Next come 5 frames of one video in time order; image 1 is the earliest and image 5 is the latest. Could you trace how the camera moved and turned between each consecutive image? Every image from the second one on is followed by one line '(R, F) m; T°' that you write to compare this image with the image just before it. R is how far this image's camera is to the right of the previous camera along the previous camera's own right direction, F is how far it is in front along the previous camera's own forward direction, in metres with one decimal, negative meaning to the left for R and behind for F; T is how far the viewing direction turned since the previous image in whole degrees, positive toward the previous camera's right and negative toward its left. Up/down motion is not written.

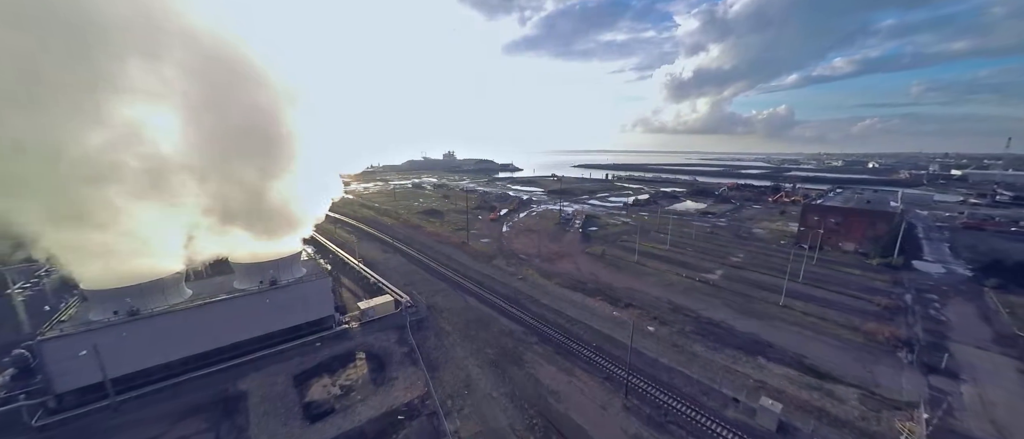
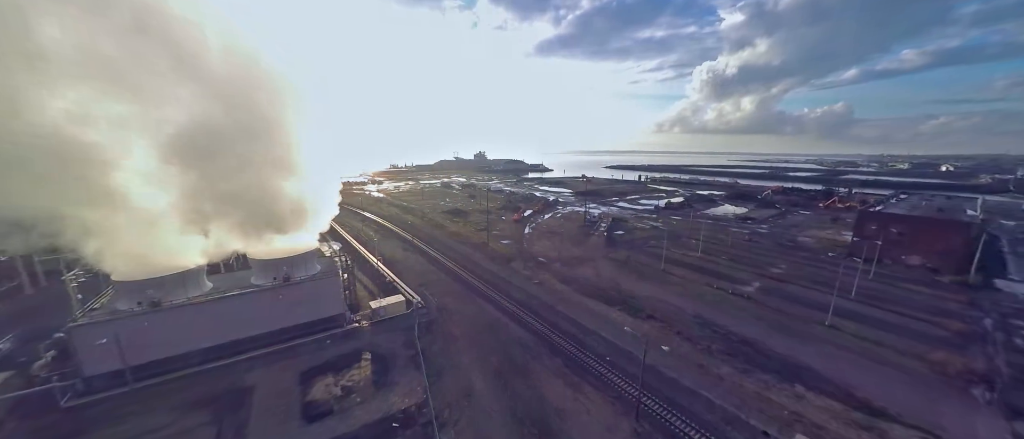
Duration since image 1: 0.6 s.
(+0.7, +0.6) m; -5°
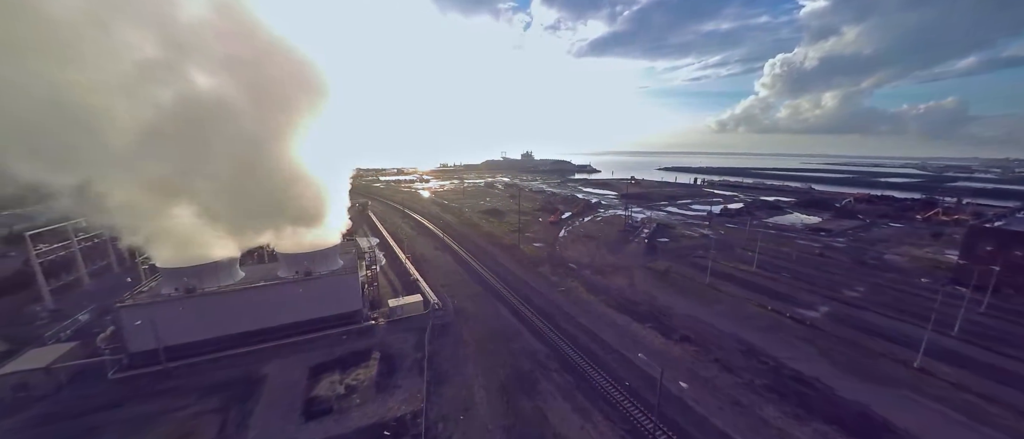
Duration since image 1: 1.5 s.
(+1.1, +0.9) m; -8°
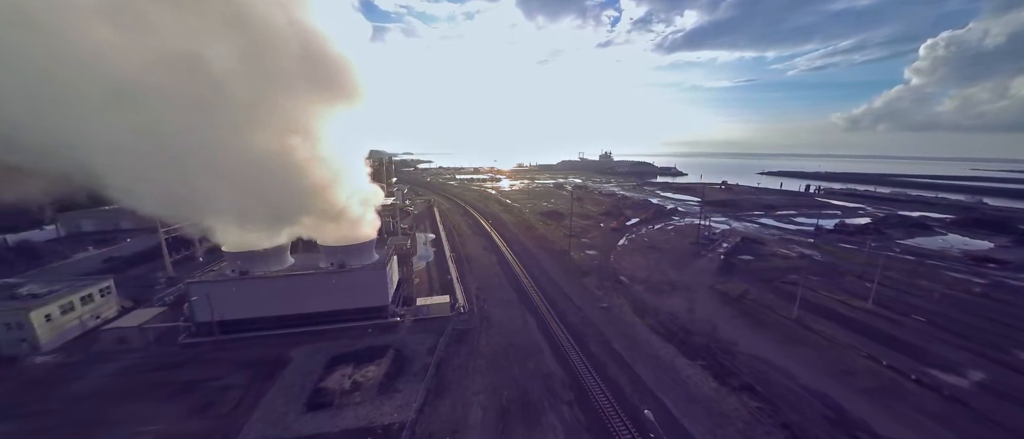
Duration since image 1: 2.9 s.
(+1.8, +1.3) m; -12°
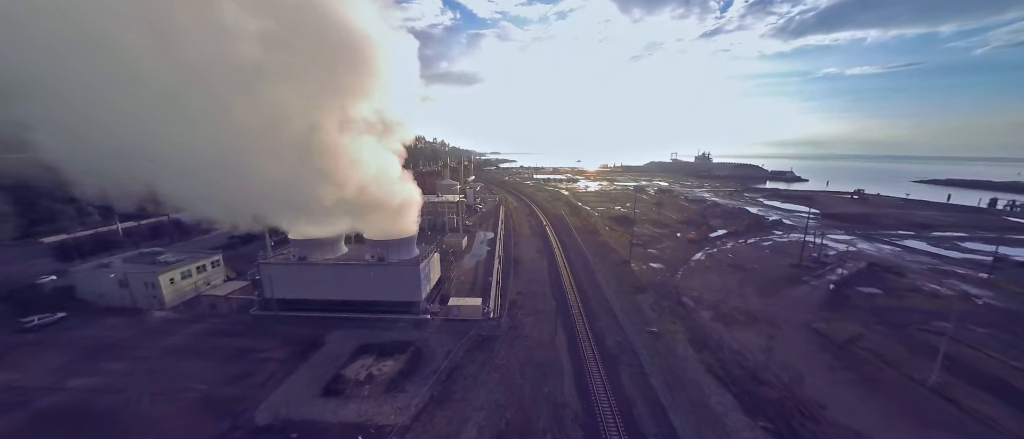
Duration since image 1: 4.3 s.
(+1.9, +1.1) m; -13°
